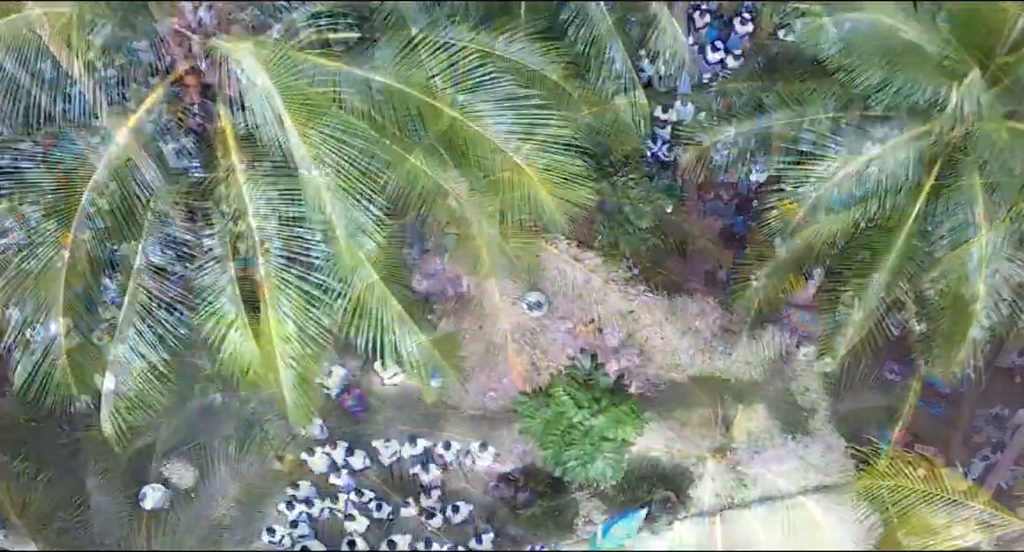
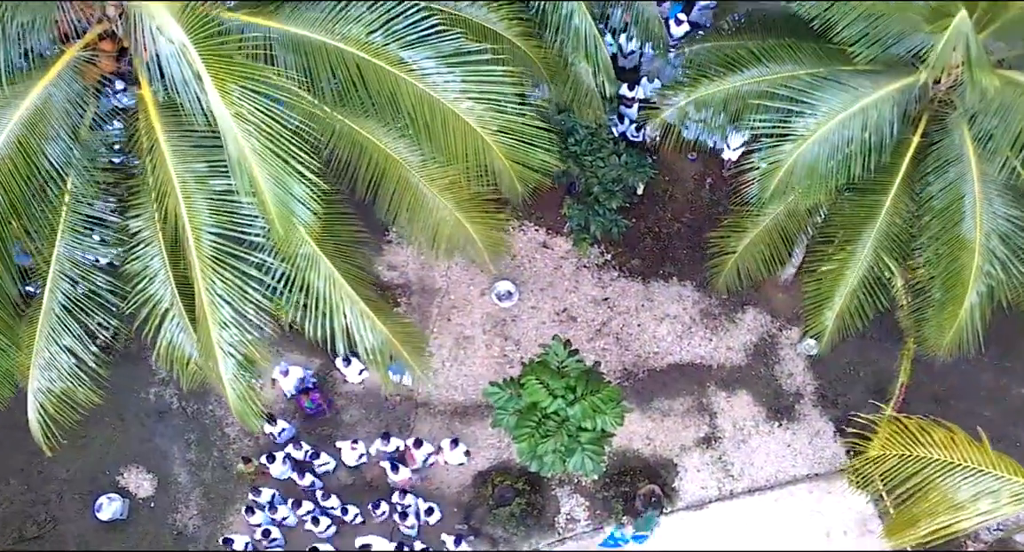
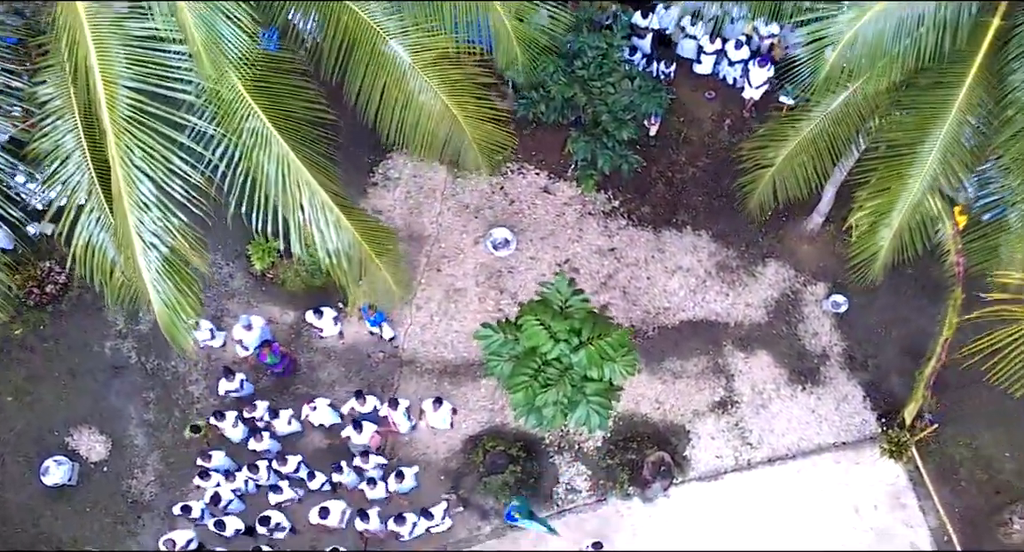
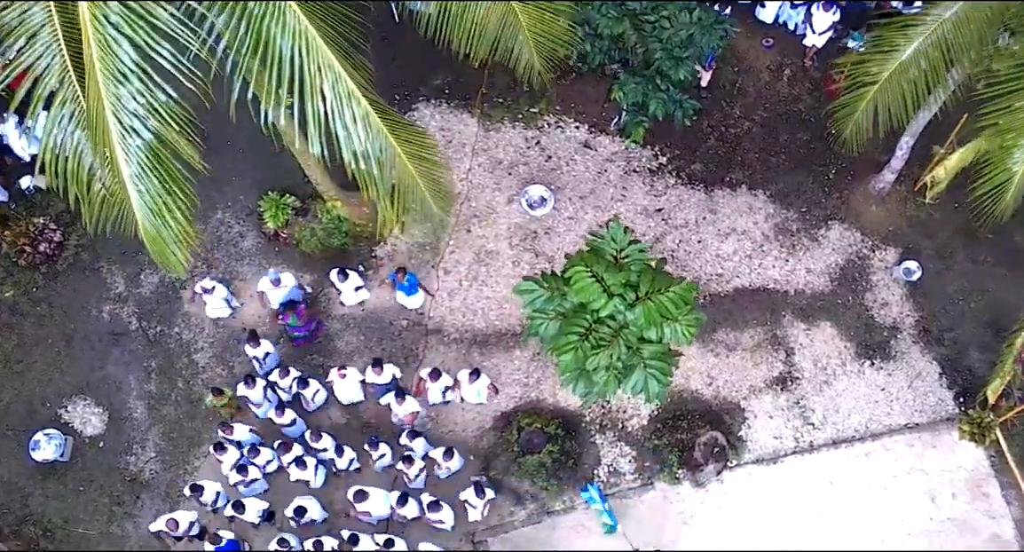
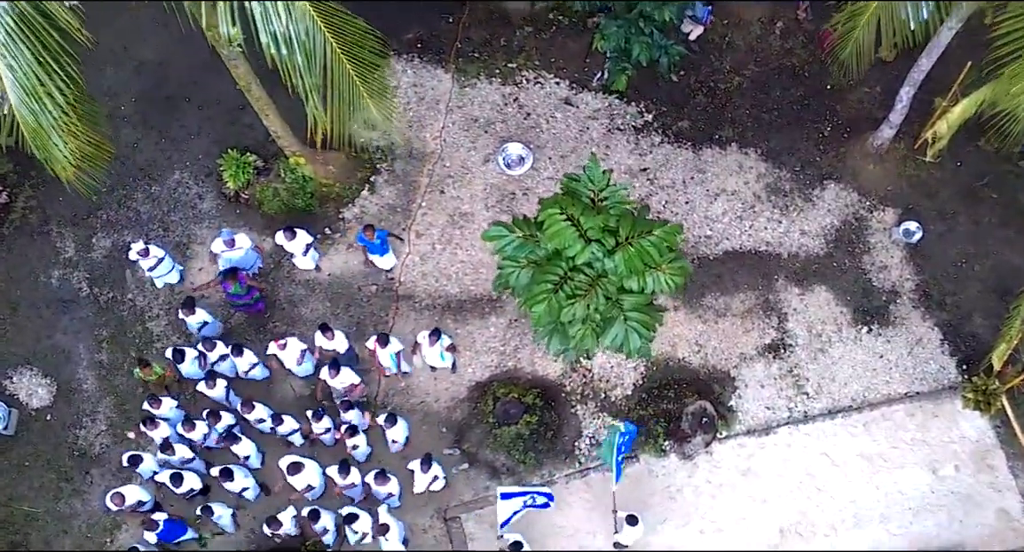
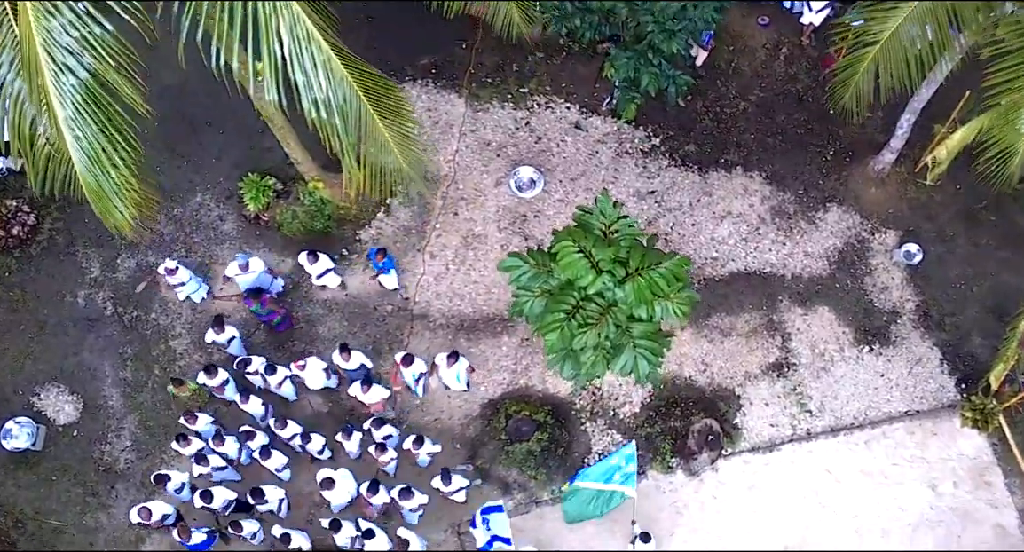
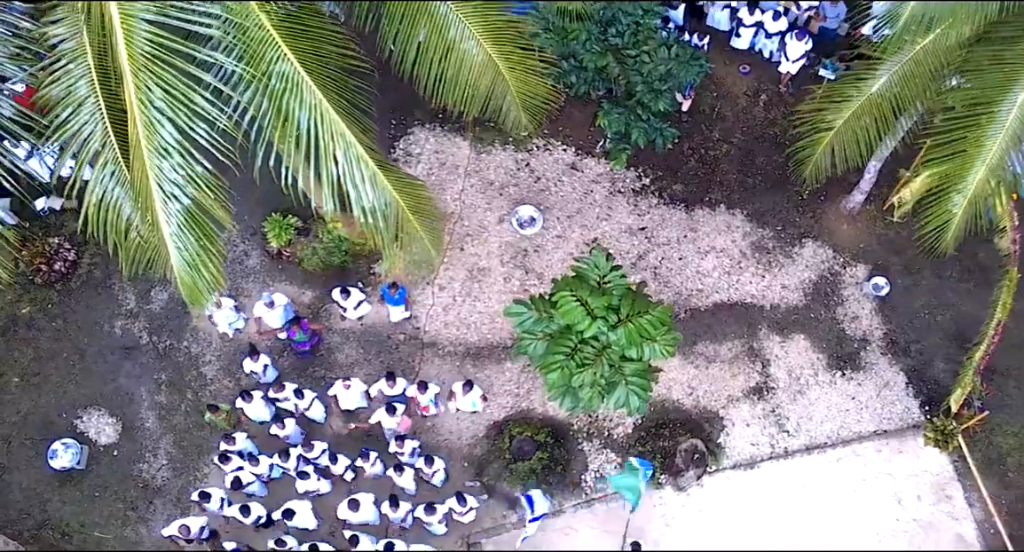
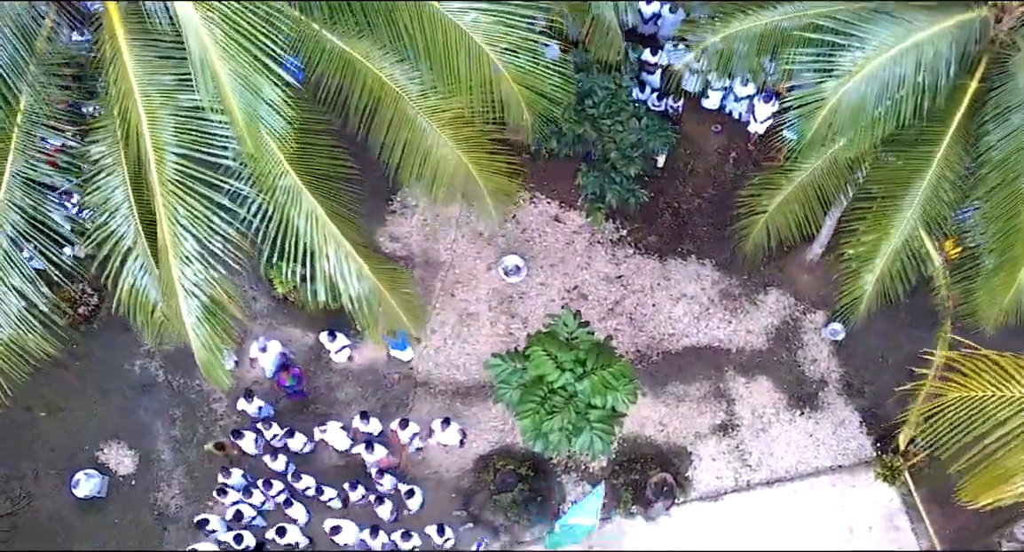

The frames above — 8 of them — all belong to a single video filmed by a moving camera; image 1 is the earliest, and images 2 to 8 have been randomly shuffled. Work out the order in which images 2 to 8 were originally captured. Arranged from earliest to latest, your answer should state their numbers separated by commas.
2, 8, 3, 7, 4, 6, 5
